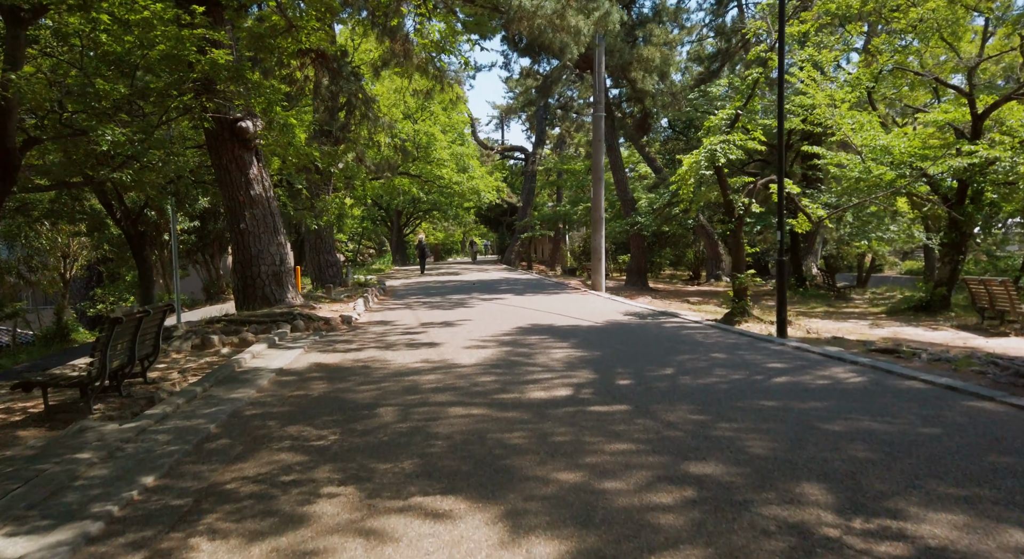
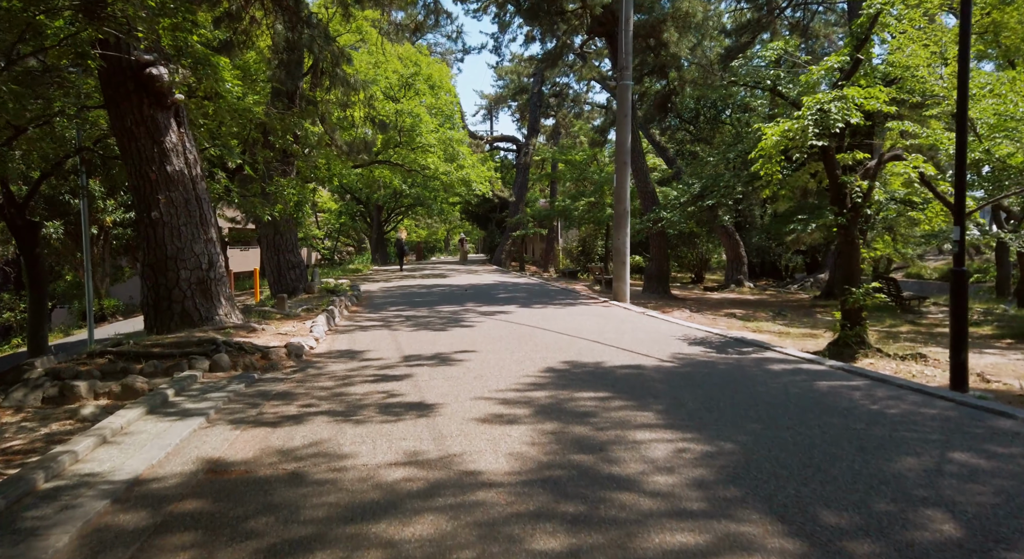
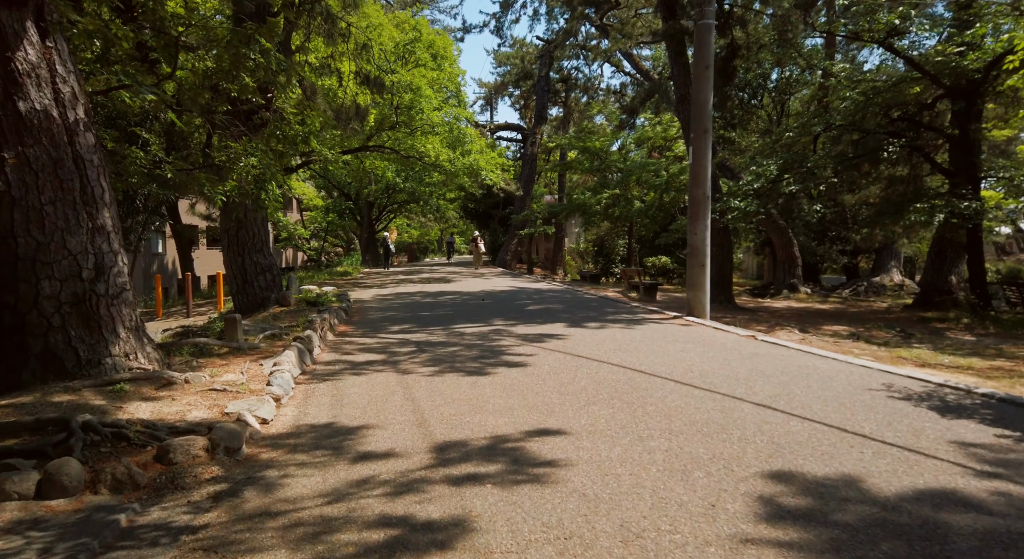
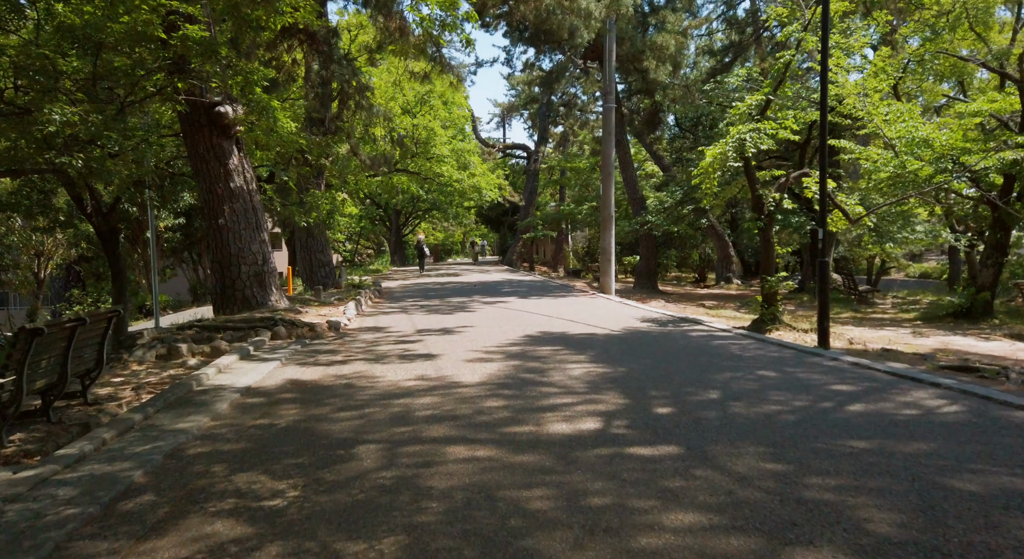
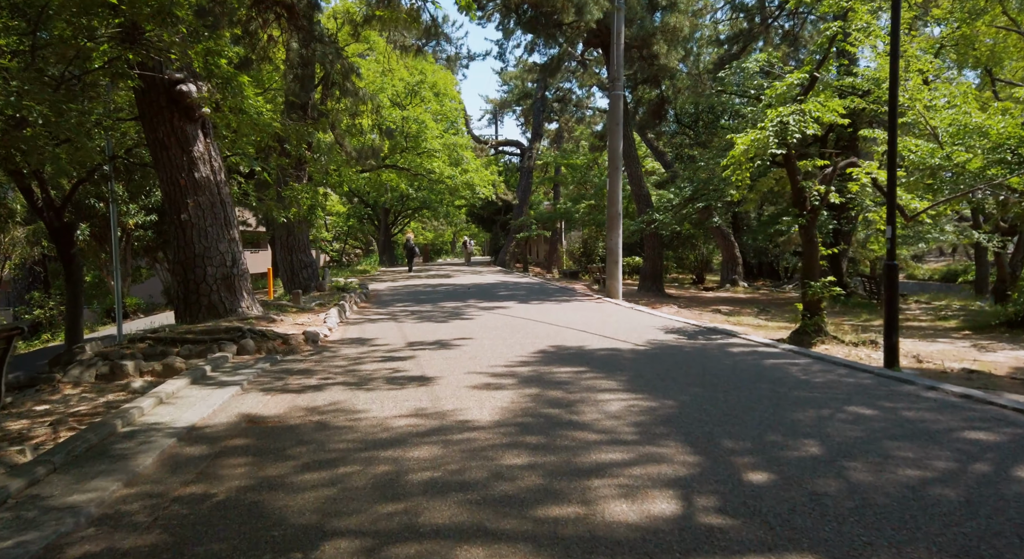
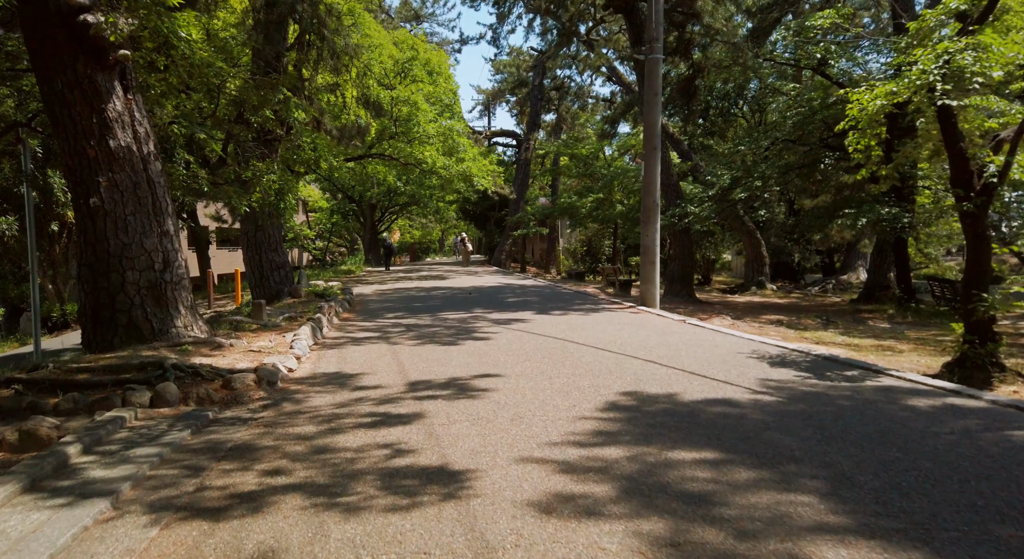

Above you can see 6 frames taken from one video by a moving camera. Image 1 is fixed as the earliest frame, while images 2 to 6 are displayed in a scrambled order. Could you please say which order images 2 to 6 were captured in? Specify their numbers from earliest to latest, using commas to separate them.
4, 5, 2, 6, 3
